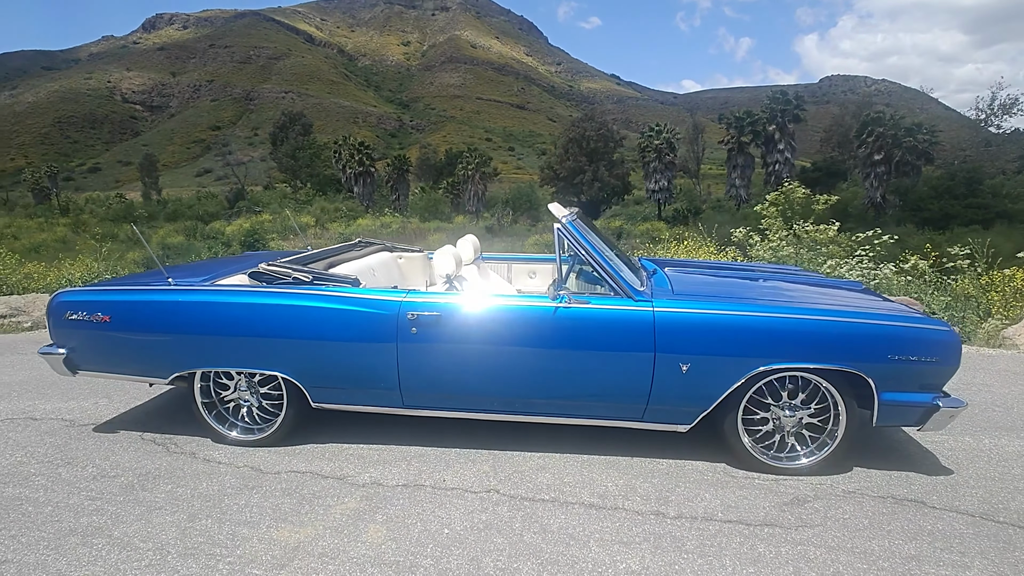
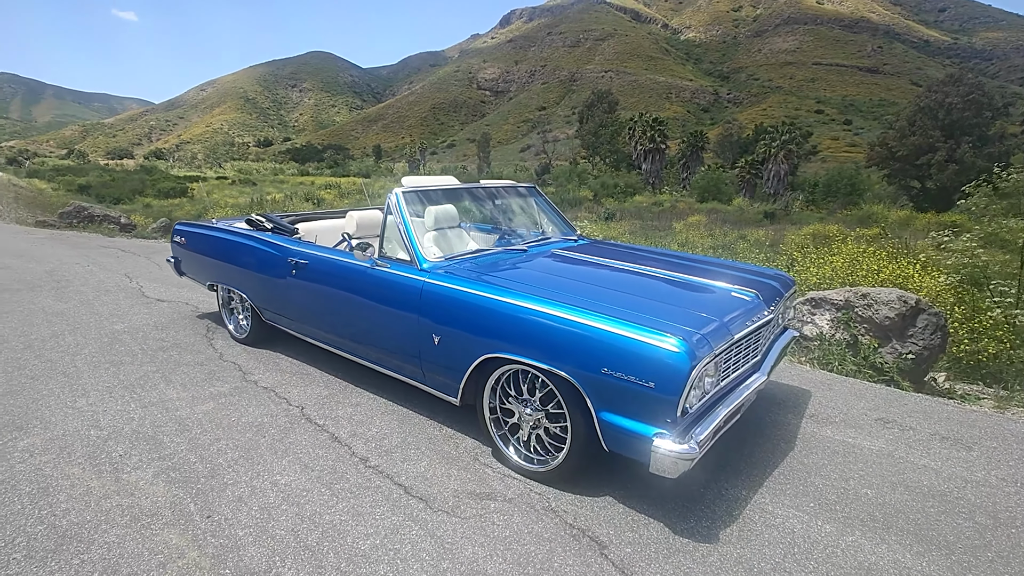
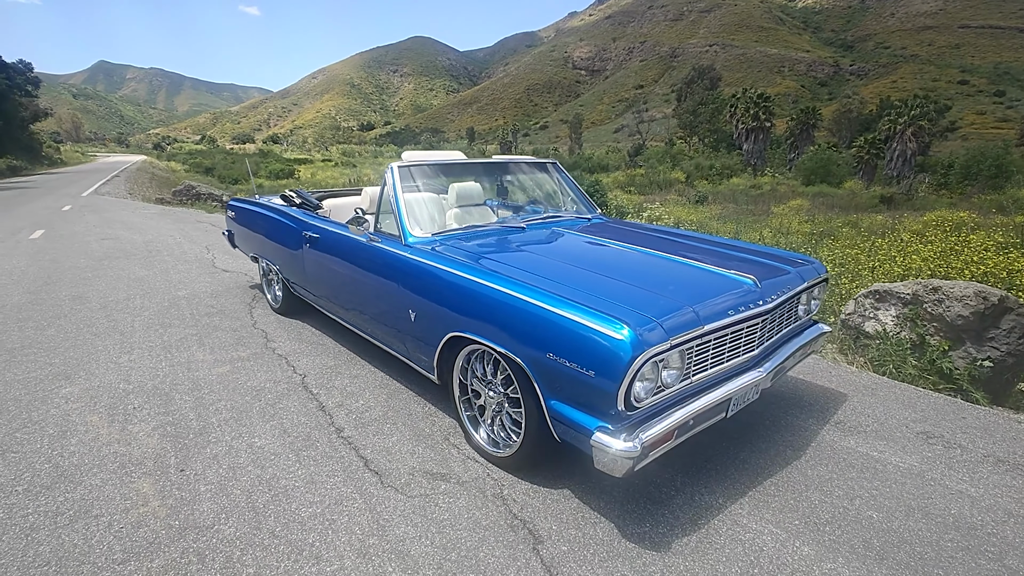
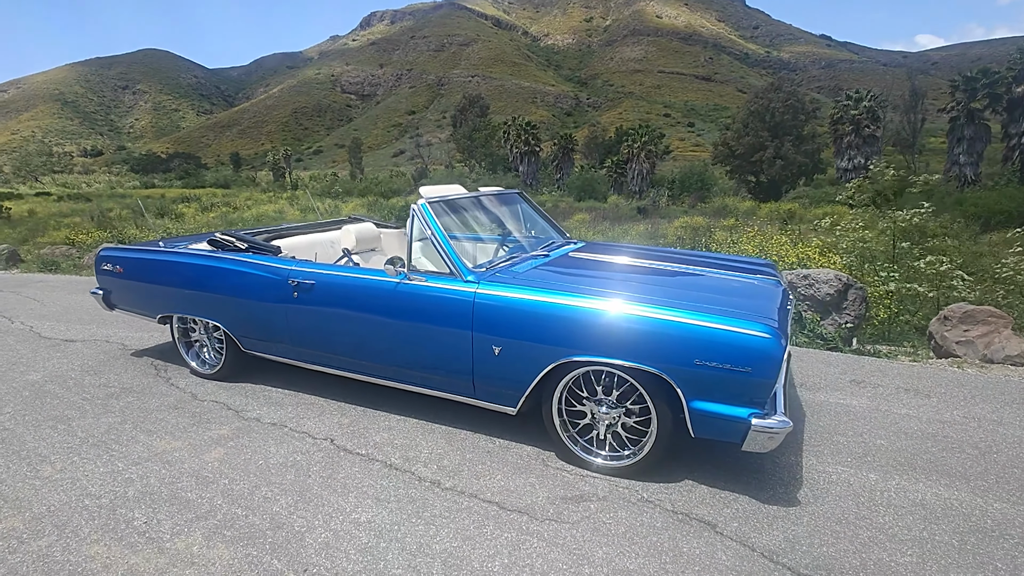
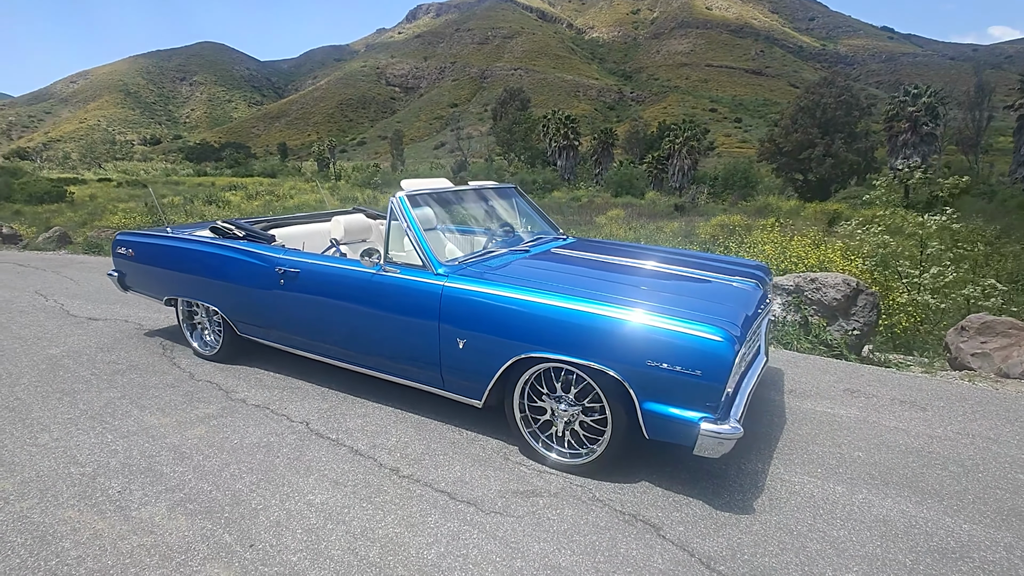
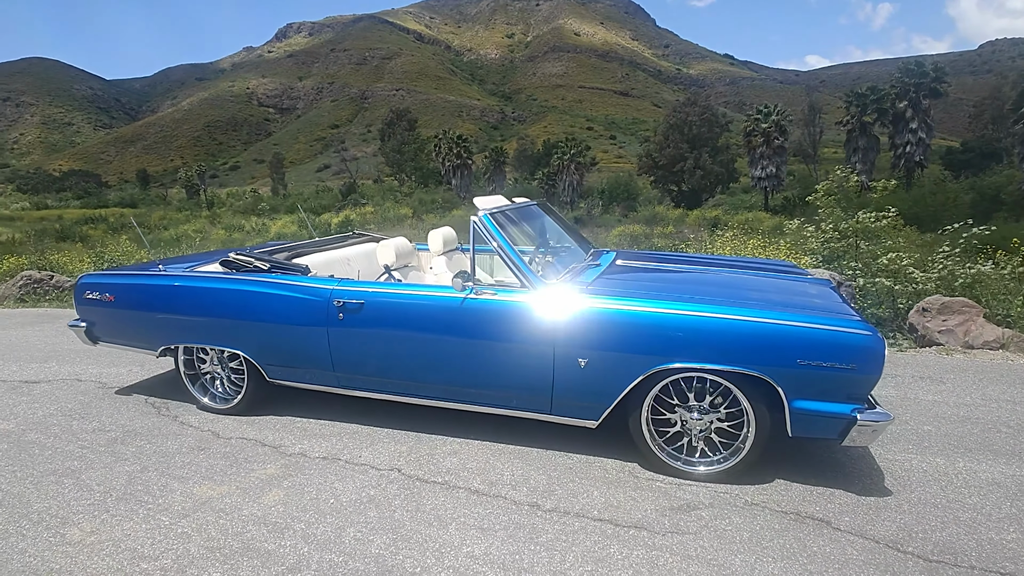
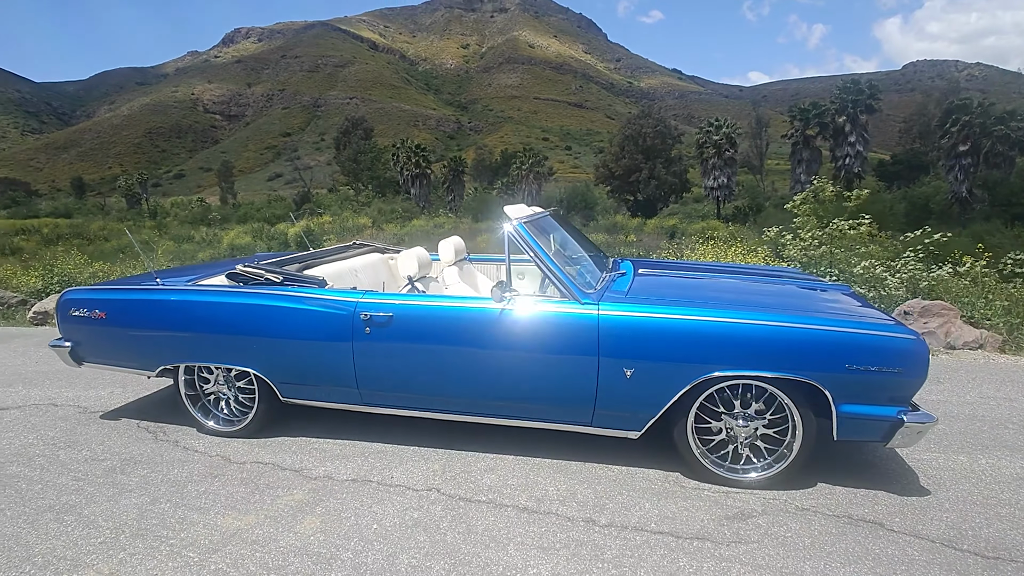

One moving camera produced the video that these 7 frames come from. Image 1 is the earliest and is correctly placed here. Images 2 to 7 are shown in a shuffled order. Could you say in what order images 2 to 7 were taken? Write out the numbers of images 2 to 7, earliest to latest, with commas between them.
7, 6, 4, 5, 2, 3
